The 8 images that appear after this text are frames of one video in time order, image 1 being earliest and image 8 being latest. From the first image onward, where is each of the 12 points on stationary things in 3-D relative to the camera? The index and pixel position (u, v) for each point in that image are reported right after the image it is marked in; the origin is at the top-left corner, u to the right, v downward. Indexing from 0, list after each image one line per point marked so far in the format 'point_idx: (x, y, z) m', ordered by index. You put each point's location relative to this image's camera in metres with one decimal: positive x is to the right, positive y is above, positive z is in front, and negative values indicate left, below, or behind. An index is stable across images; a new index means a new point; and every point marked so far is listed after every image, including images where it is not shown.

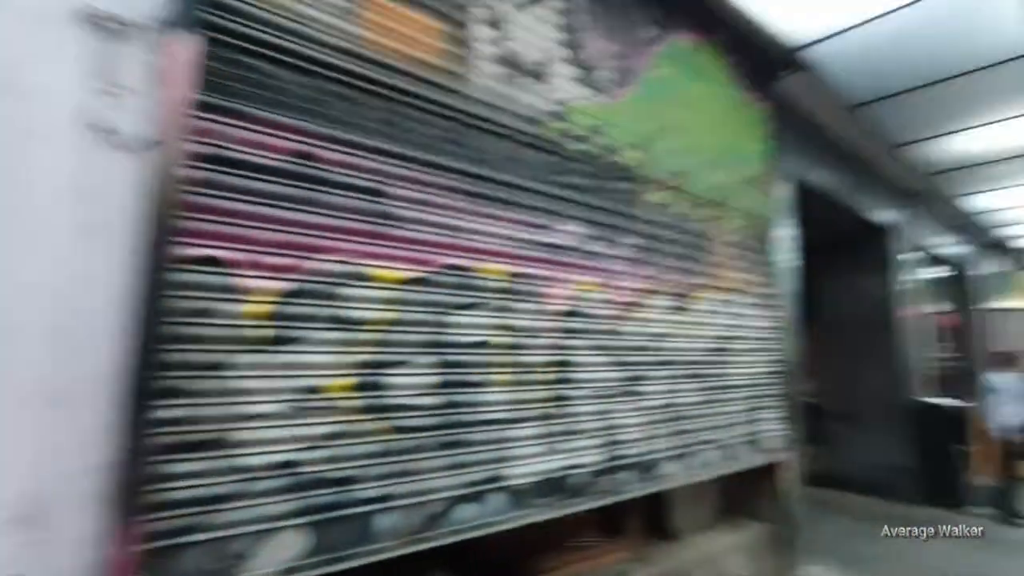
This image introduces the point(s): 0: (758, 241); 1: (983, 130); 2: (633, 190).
0: (+2.6, +0.5, +5.3) m
1: (+6.4, +2.2, +7.0) m
2: (+1.0, +0.8, +4.1) m
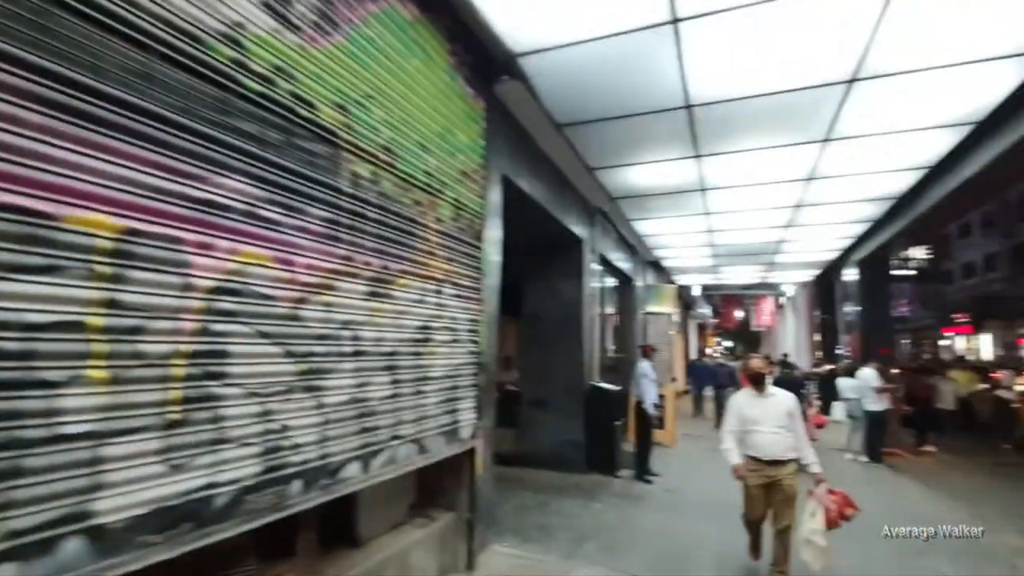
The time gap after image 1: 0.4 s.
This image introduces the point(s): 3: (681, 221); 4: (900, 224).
0: (-0.4, +0.6, +5.4) m
1: (+2.2, +2.0, +8.7) m
2: (-1.2, +0.9, +3.6) m
3: (+3.9, +1.6, +12.1) m
4: (+8.5, +1.4, +11.4) m
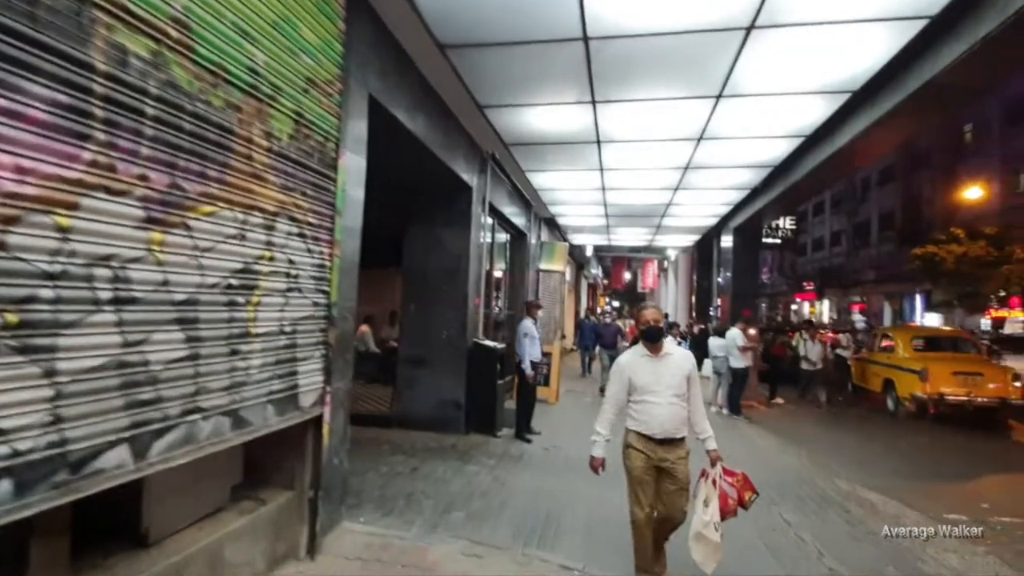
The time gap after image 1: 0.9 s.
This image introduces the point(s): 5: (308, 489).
0: (-1.6, +1.1, +4.4) m
1: (+0.4, +2.8, +8.0) m
2: (-2.1, +1.3, +2.4) m
3: (+1.4, +2.5, +11.7) m
4: (+6.0, +2.2, +11.9) m
5: (-1.8, -1.8, +4.5) m
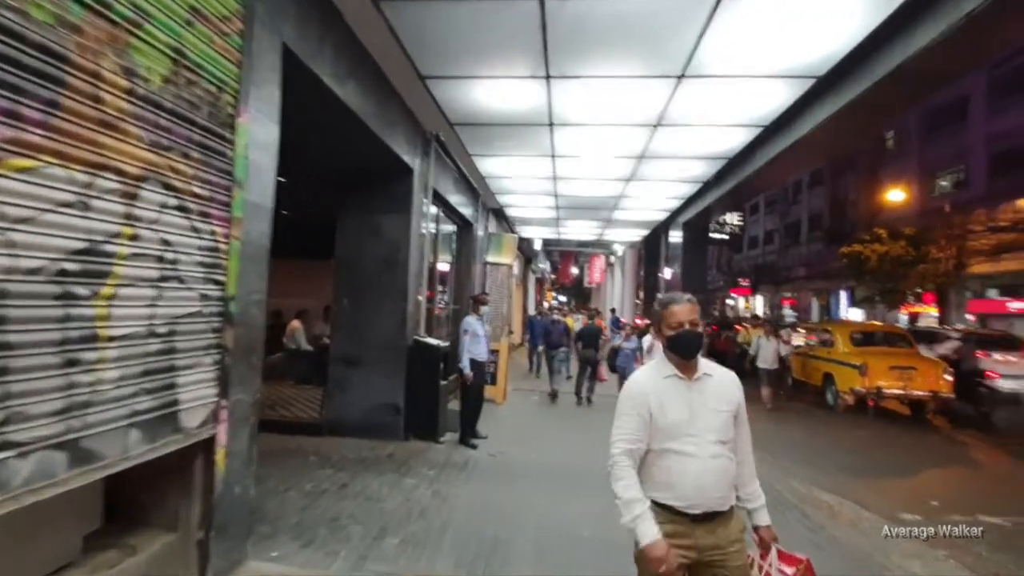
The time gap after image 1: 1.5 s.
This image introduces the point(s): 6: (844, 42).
0: (-2.0, +1.2, +3.5) m
1: (-0.4, +2.9, +7.3) m
2: (-2.3, +1.4, +1.5) m
3: (+0.3, +2.7, +11.0) m
4: (+4.9, +2.3, +11.7) m
5: (-2.2, -1.7, +3.6) m
6: (+3.9, +2.9, +6.1) m
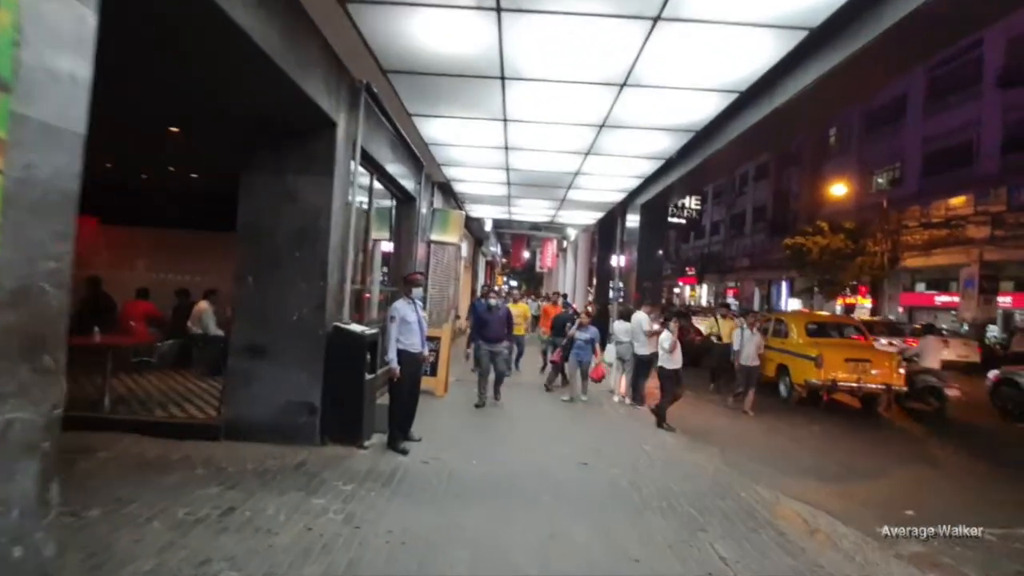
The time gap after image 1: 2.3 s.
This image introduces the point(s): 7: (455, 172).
0: (-2.4, +1.3, +2.1) m
1: (-1.0, +3.1, +6.0) m
2: (-2.4, +1.5, +0.1) m
3: (-0.7, +3.0, +9.8) m
4: (+3.8, +2.6, +10.9) m
5: (-2.6, -1.5, +2.3) m
6: (+3.3, +3.0, +5.2) m
7: (-1.5, +3.0, +13.5) m
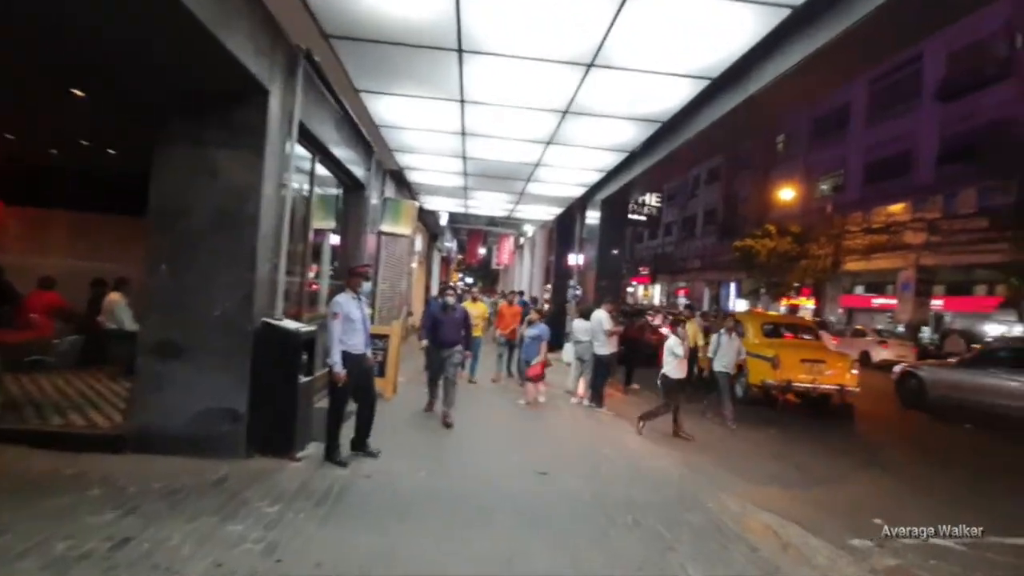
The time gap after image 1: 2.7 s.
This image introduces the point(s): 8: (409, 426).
0: (-2.5, +1.4, +1.3) m
1: (-1.4, +3.2, +5.2) m
2: (-2.3, +1.5, -0.7) m
3: (-1.5, +3.1, +9.0) m
4: (+2.9, +2.6, +10.6) m
5: (-2.8, -1.4, +1.5) m
6: (+3.0, +3.0, +4.8) m
7: (-2.6, +3.2, +12.7) m
8: (-1.6, -2.2, +8.0) m
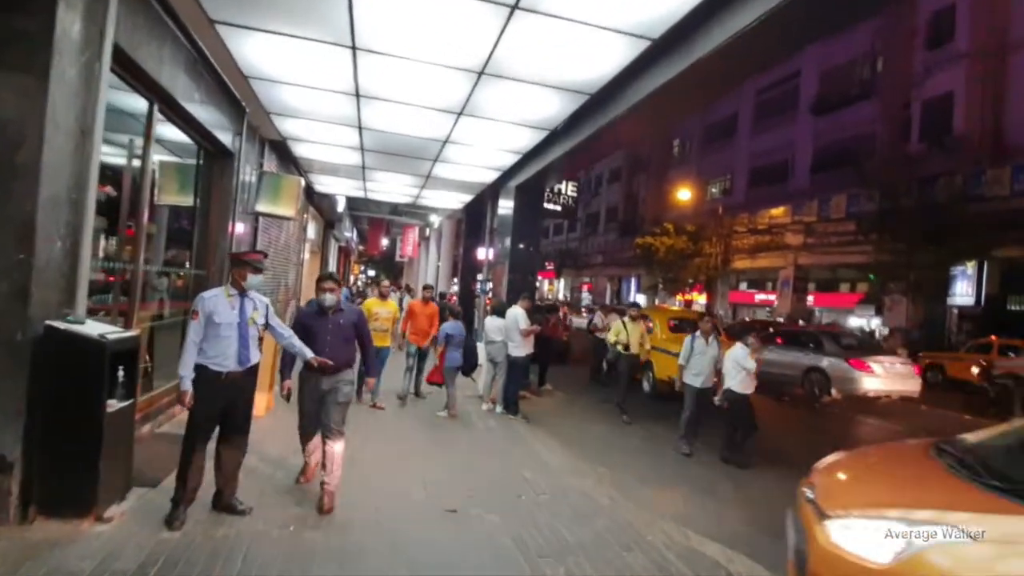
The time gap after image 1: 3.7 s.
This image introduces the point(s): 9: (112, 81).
0: (-2.4, +1.4, -0.5) m
1: (-2.1, +3.3, +3.6) m
2: (-1.9, +1.5, -2.4) m
3: (-2.8, +3.2, +7.3) m
4: (+1.2, +2.7, +9.6) m
5: (-2.8, -1.4, -0.3) m
6: (+2.3, +3.0, +3.9) m
7: (-4.6, +3.3, +10.8) m
8: (-2.8, -2.1, +6.4) m
9: (-4.6, +2.4, +6.0) m
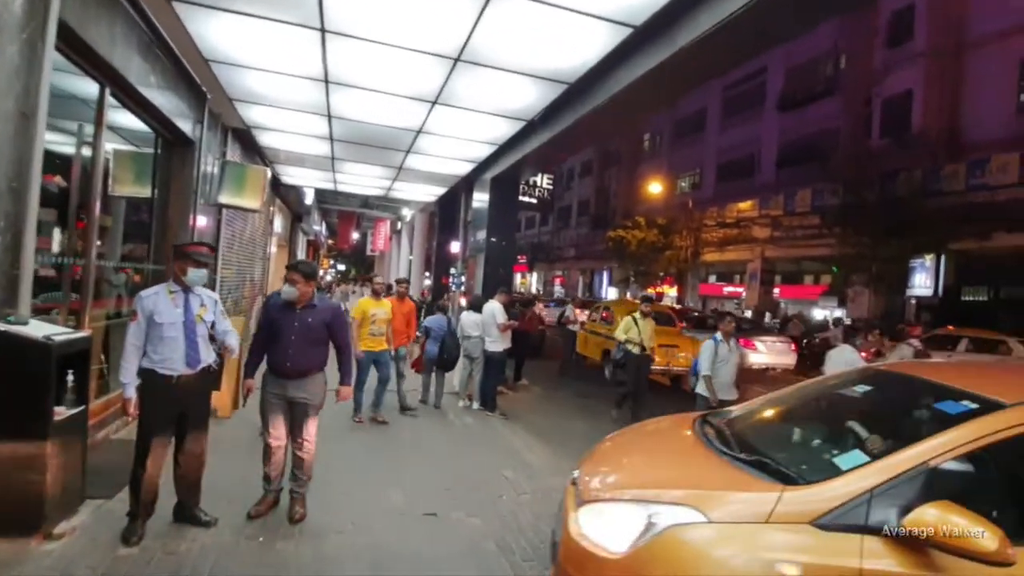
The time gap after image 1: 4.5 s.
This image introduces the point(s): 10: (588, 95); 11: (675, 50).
0: (-2.3, +1.4, -0.8) m
1: (-2.2, +3.3, +3.2) m
2: (-1.7, +1.5, -2.7) m
3: (-3.2, +3.3, +6.9) m
4: (+0.7, +2.8, +9.4) m
5: (-2.7, -1.4, -0.6) m
6: (+2.2, +3.1, +3.8) m
7: (-5.1, +3.4, +10.3) m
8: (-3.1, -2.0, +6.1) m
9: (-4.8, +2.4, +5.5) m
10: (+1.1, +3.0, +8.3) m
11: (+1.9, +2.8, +6.3) m
